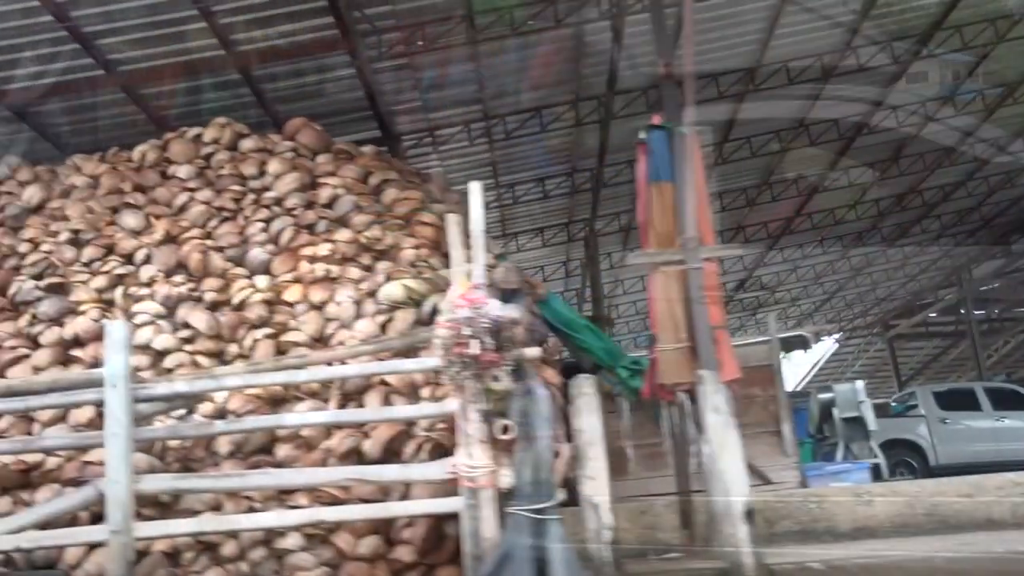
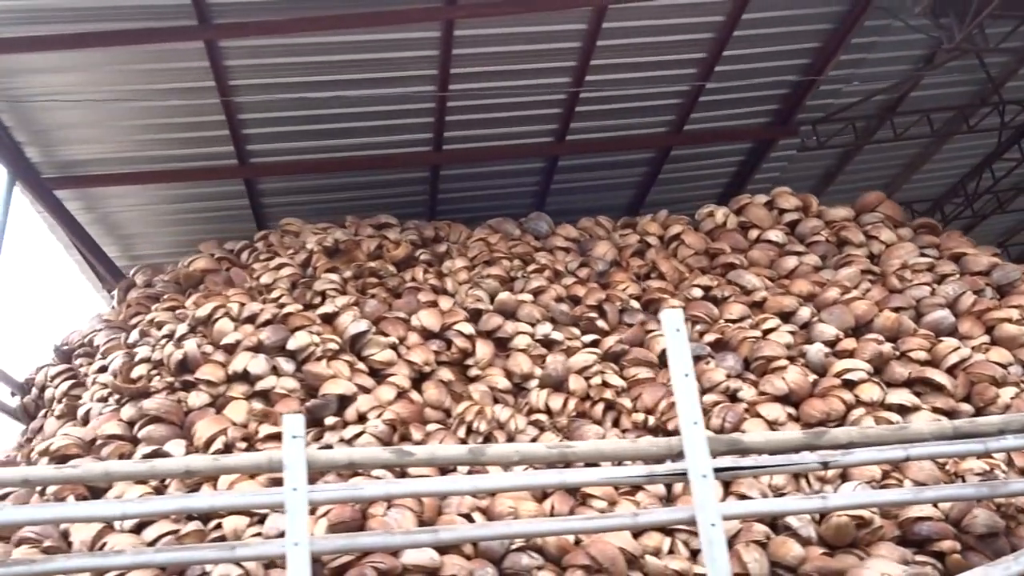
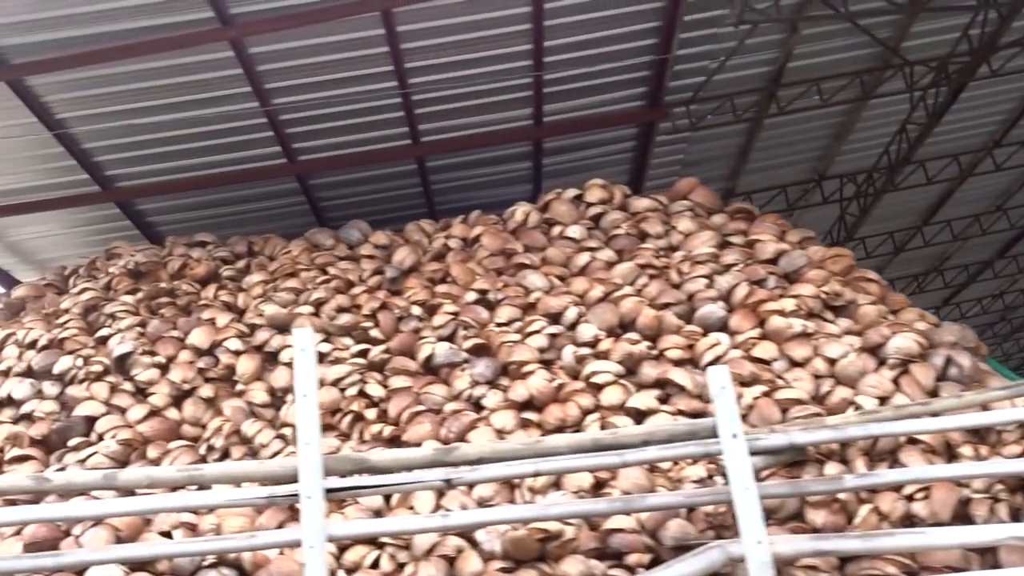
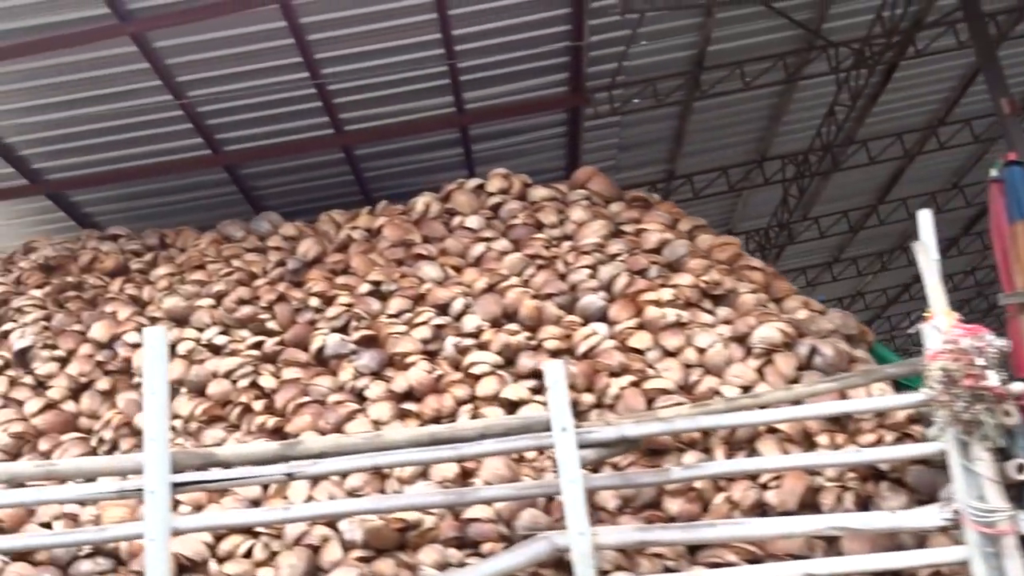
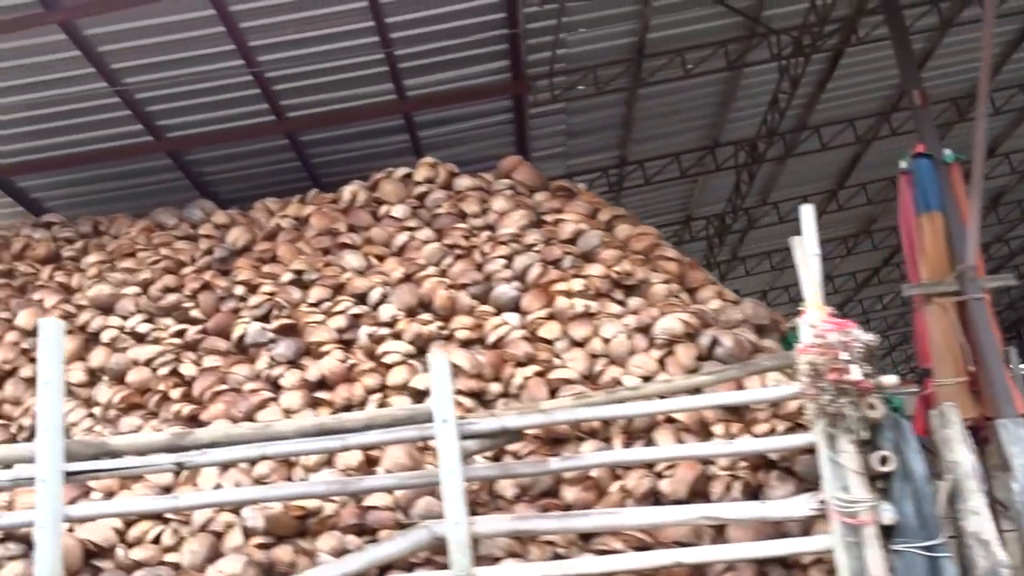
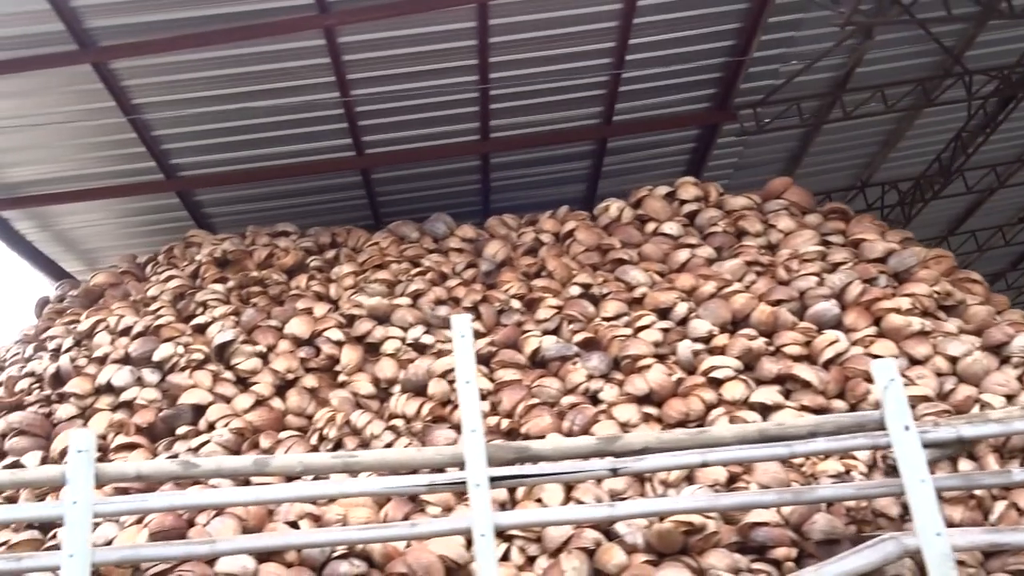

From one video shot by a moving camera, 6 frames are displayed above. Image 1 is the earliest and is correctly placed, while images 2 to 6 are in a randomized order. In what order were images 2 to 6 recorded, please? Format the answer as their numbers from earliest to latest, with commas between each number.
5, 4, 3, 6, 2
